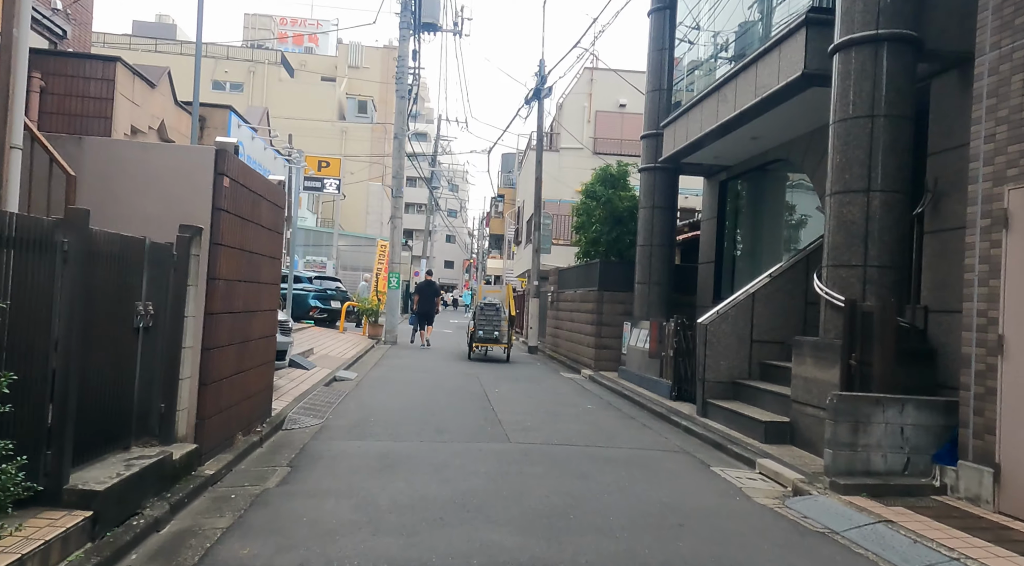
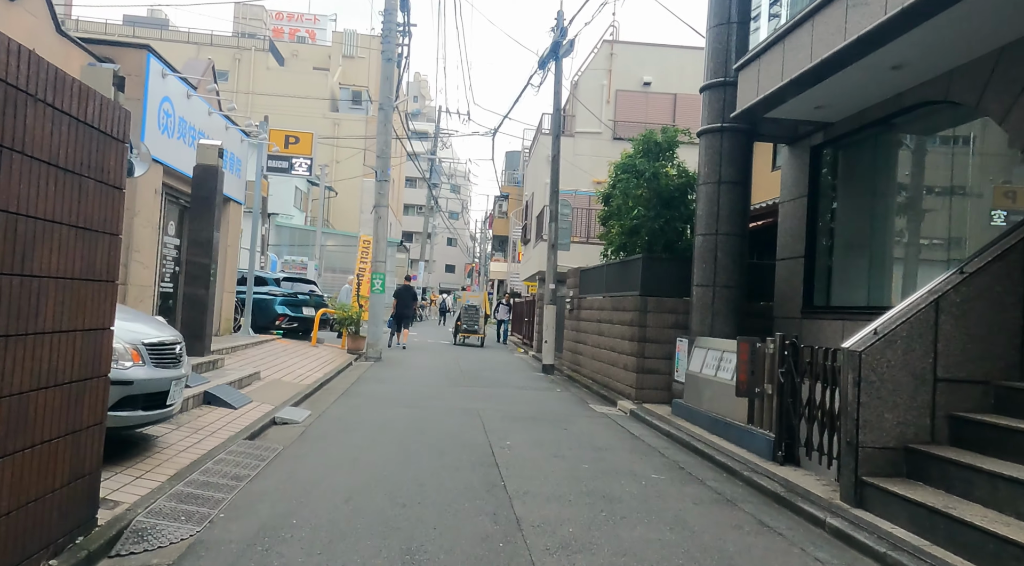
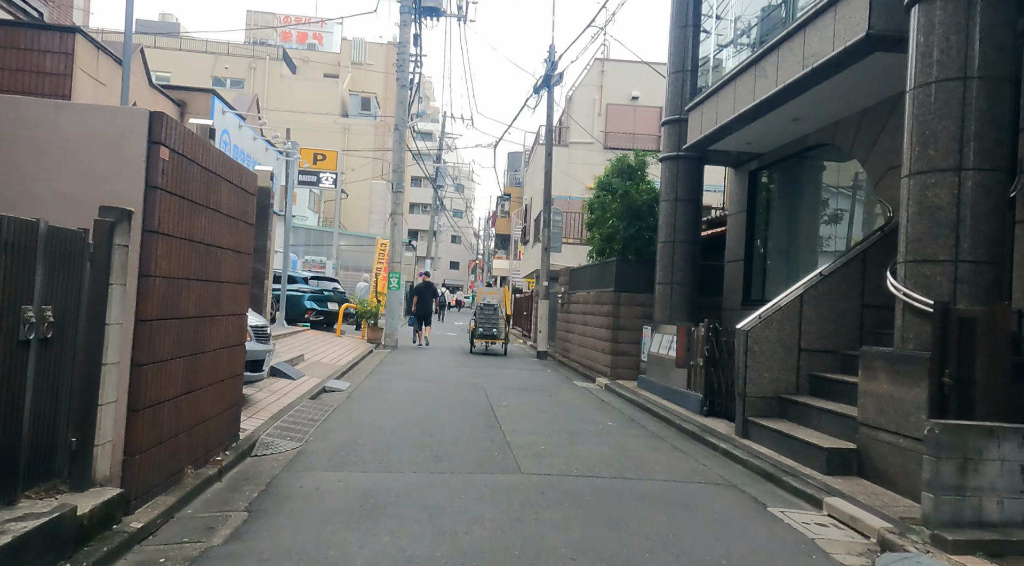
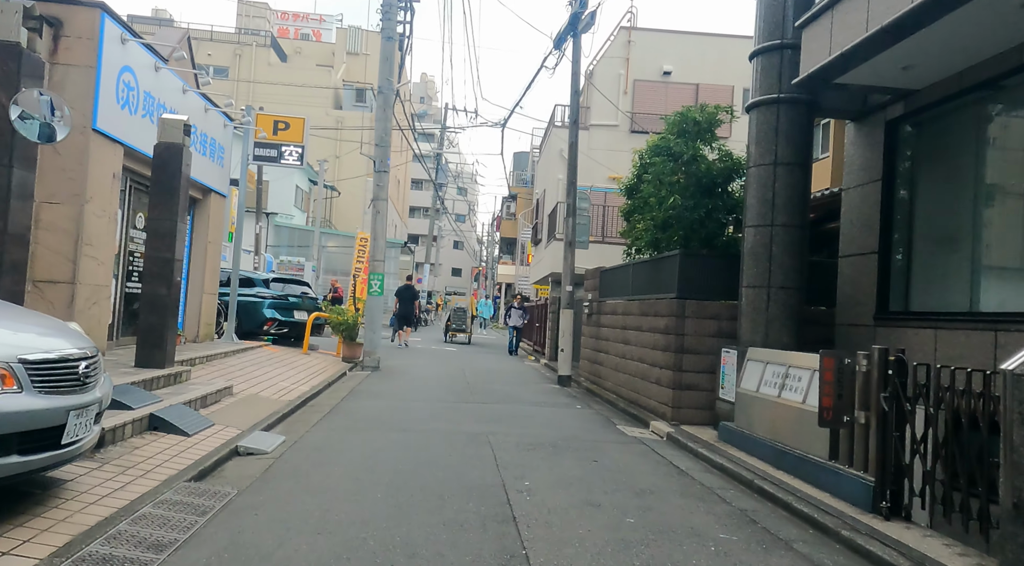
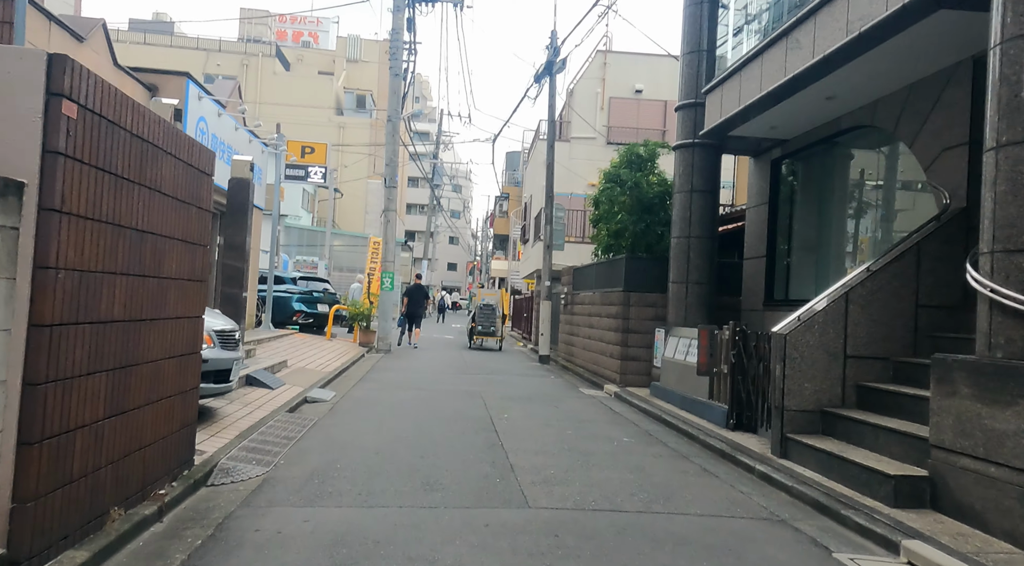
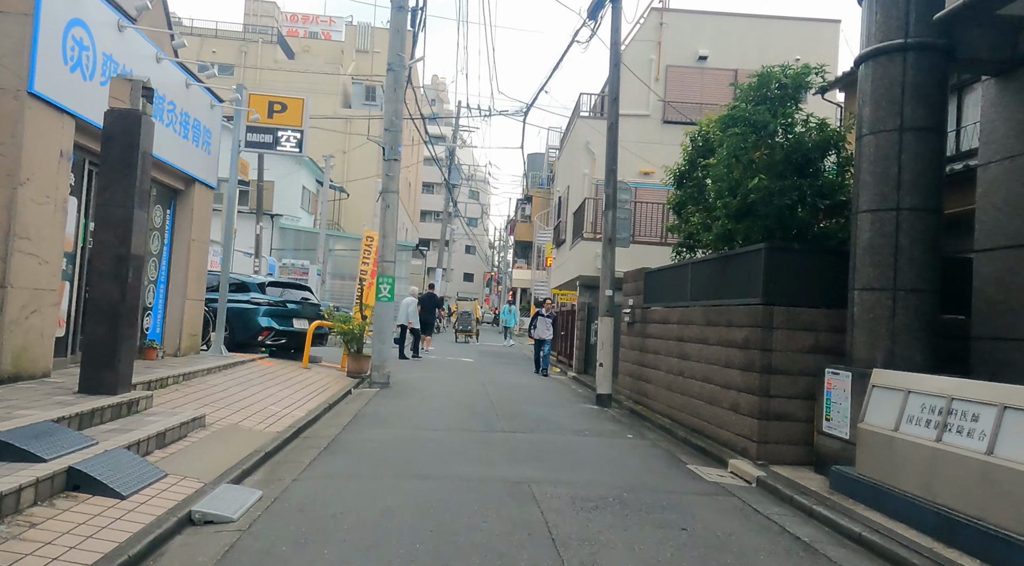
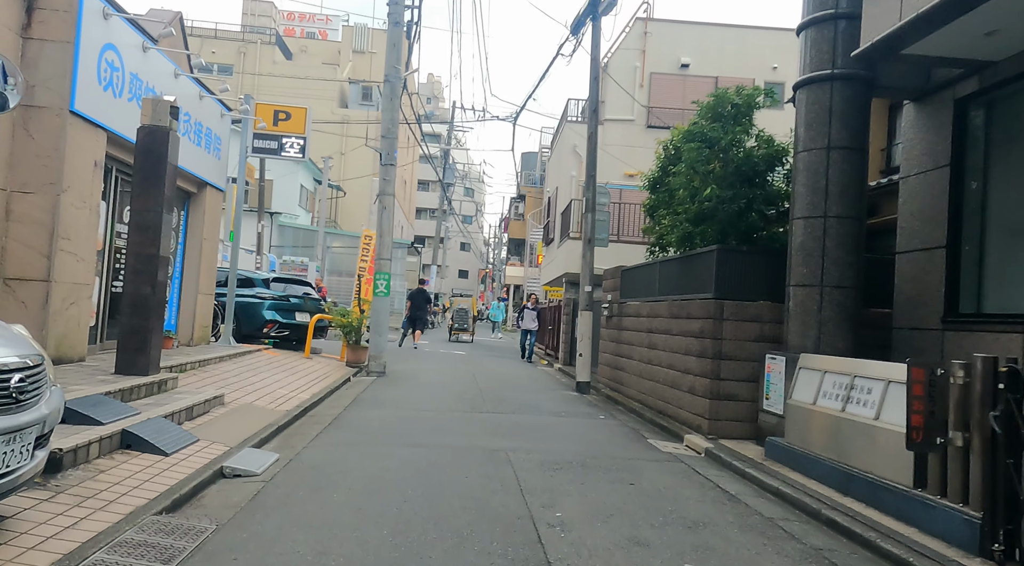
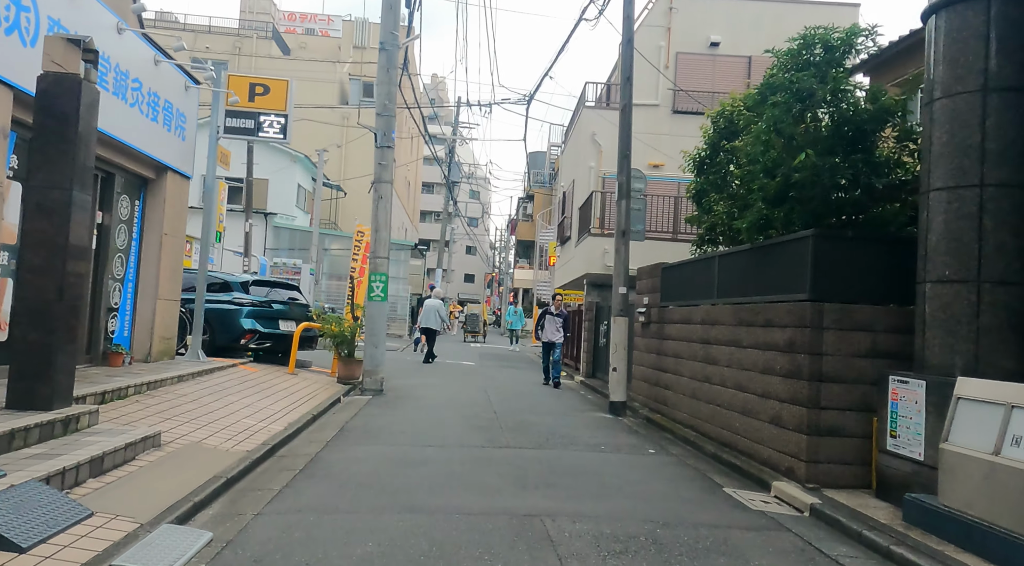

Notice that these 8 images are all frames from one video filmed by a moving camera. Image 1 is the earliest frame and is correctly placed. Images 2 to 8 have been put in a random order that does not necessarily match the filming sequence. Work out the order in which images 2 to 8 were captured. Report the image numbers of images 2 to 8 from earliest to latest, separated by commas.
3, 5, 2, 4, 7, 6, 8
